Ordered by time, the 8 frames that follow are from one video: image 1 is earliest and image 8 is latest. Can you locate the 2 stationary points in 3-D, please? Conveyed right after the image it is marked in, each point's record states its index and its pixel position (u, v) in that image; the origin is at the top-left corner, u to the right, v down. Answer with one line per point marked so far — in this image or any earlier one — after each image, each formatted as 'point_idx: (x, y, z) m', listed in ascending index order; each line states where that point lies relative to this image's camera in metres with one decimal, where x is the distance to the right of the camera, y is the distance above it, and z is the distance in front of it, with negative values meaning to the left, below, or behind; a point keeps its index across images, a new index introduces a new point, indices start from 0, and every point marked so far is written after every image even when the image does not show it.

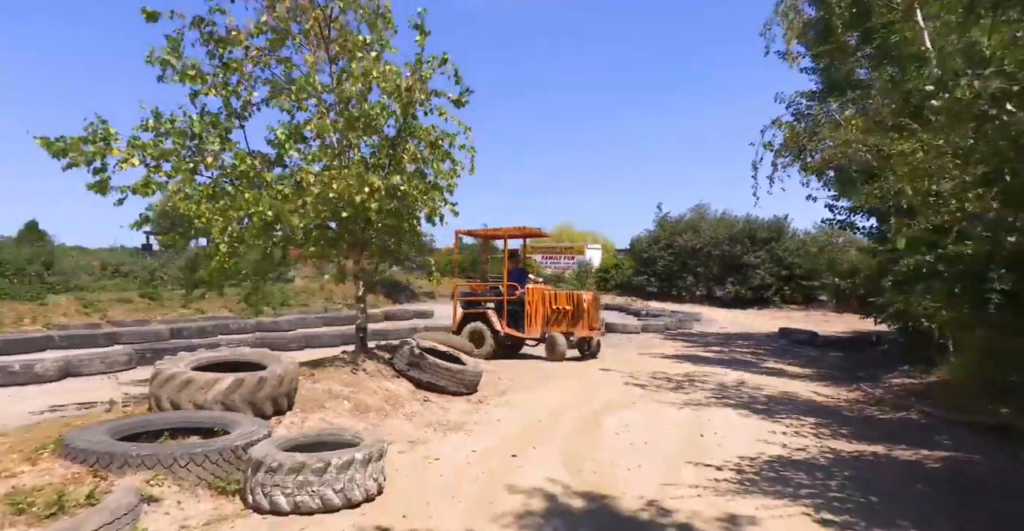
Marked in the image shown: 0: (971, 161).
0: (+3.8, +0.9, +5.6) m
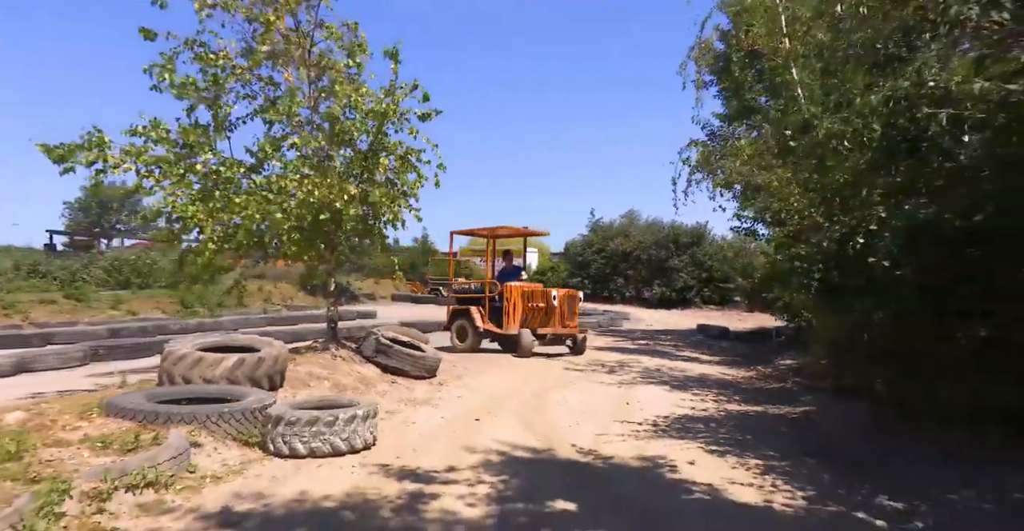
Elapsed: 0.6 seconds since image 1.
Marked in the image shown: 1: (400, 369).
0: (+3.4, +0.9, +7.4) m
1: (-1.8, -1.6, +10.4) m
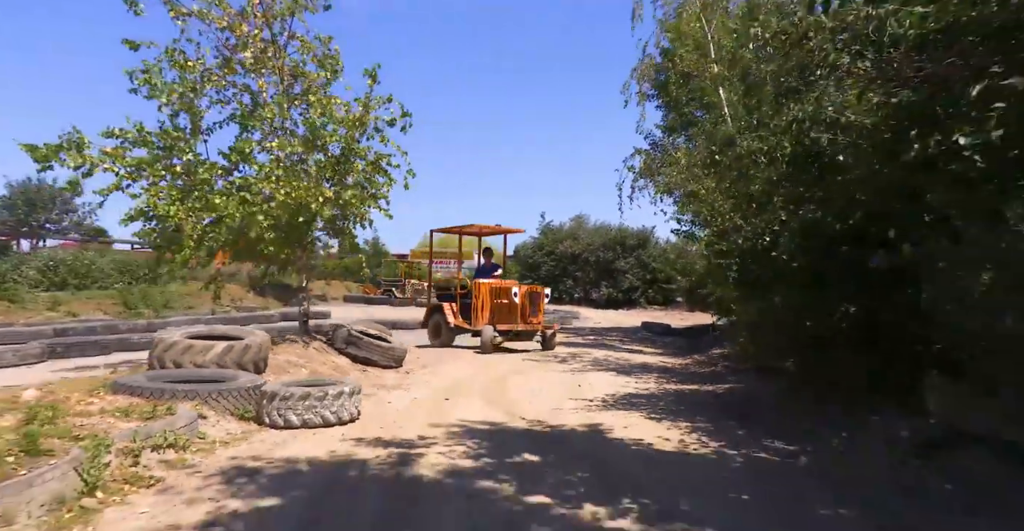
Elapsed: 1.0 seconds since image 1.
0: (+3.0, +1.0, +8.7) m
1: (-2.4, -1.6, +11.3) m
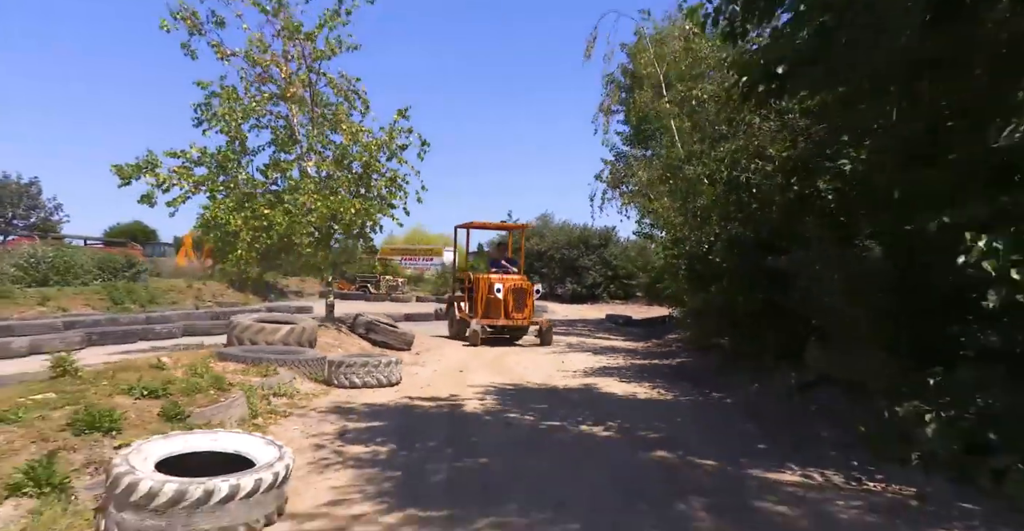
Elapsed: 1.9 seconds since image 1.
0: (+3.0, +1.0, +11.3) m
1: (-2.5, -1.5, +13.6) m
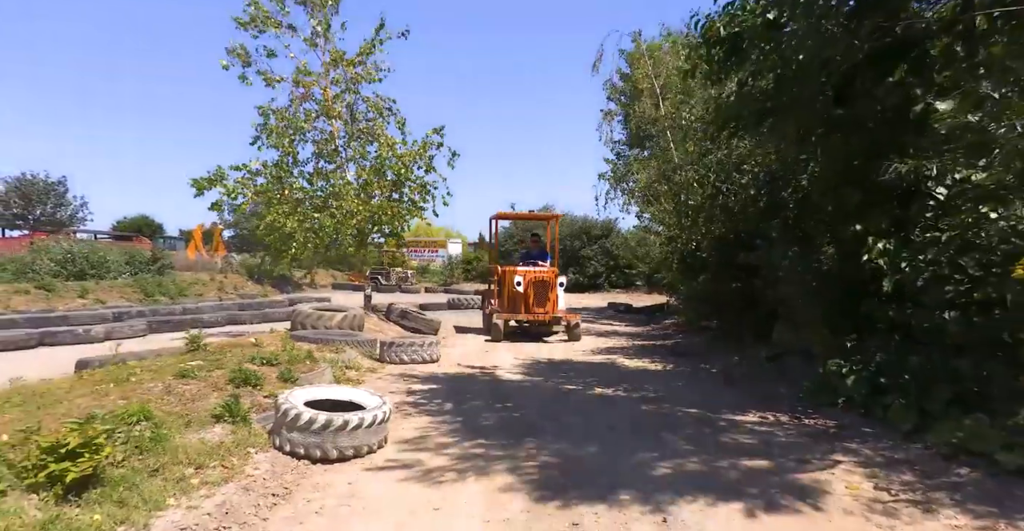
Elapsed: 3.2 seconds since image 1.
0: (+3.4, +1.1, +13.3) m
1: (-2.1, -1.4, +15.6) m
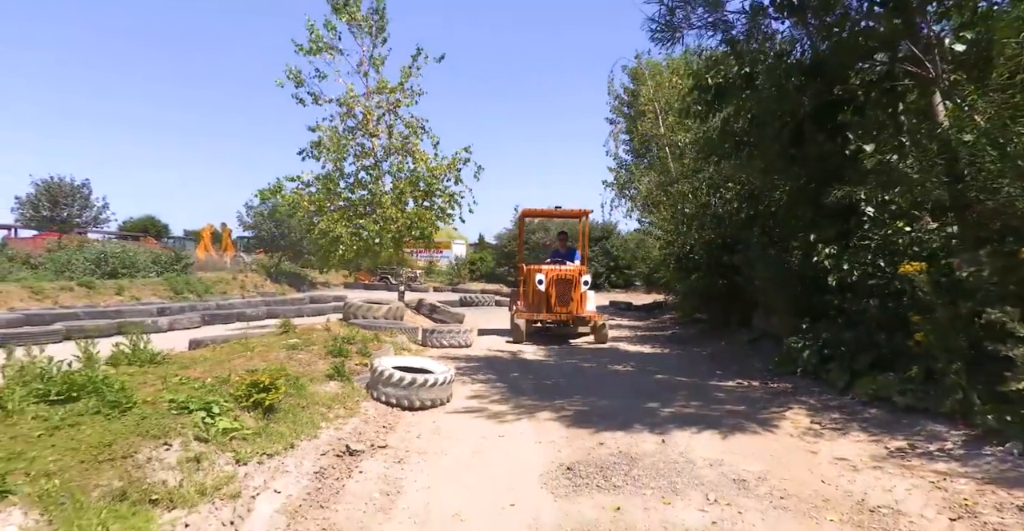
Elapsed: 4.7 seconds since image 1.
0: (+3.8, +1.1, +15.4) m
1: (-1.7, -1.4, +17.7) m
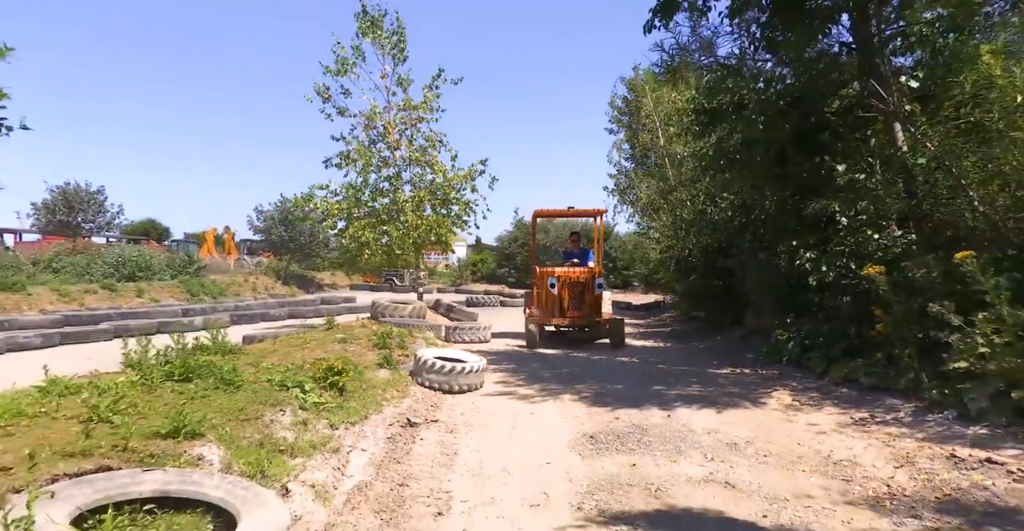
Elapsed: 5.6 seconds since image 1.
0: (+4.2, +1.0, +16.8) m
1: (-1.4, -1.5, +19.0) m
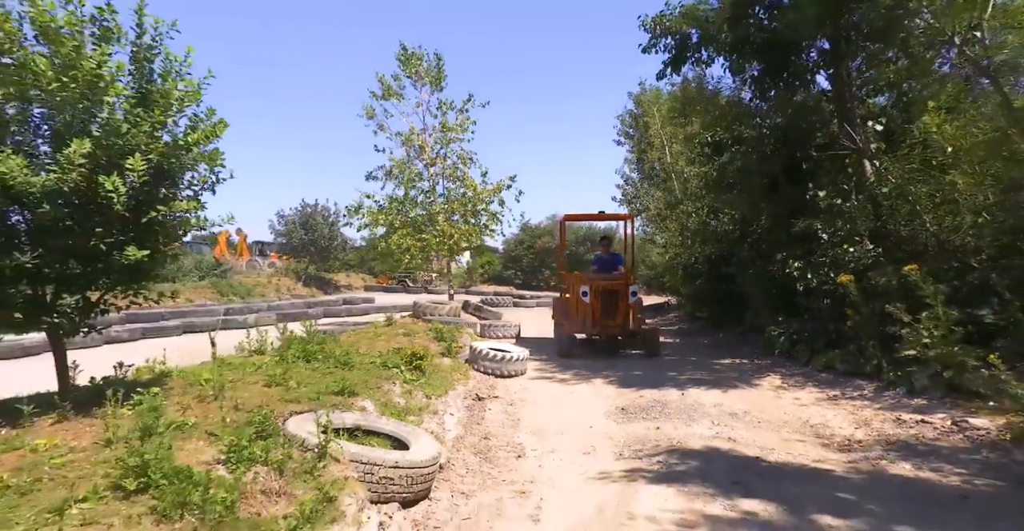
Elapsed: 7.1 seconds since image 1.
0: (+4.9, +0.9, +18.8) m
1: (-0.7, -1.6, +21.1) m
